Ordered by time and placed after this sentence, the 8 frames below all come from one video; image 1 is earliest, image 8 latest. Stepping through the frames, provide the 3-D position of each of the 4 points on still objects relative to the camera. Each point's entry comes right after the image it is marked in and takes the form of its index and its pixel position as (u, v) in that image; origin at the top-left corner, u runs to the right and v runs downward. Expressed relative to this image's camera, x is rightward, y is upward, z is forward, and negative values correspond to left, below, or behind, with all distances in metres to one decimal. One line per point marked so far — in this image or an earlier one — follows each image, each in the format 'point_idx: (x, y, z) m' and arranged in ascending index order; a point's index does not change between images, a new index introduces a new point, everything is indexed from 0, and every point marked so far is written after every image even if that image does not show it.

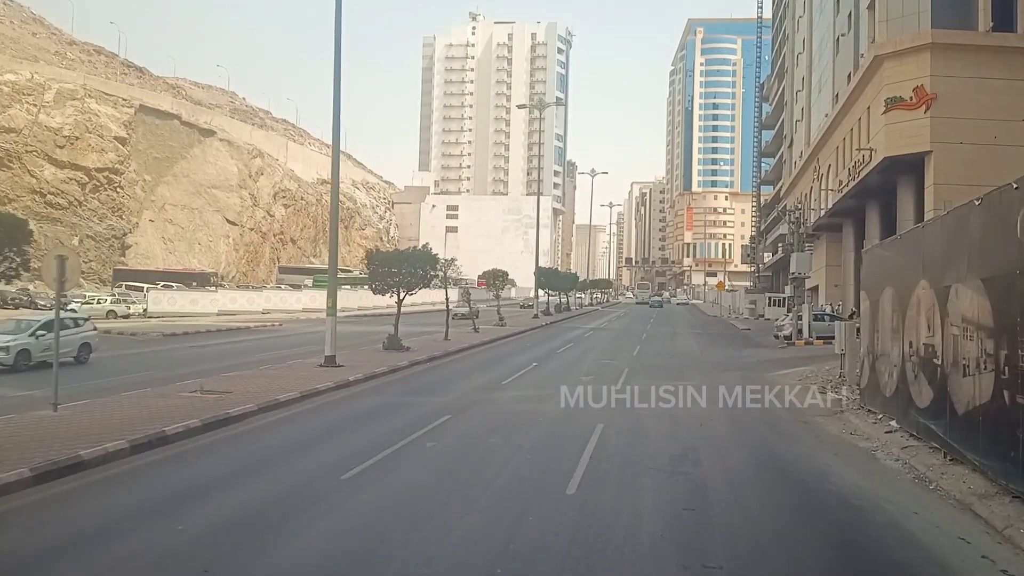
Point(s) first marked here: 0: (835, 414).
0: (+6.1, -2.4, +15.4) m
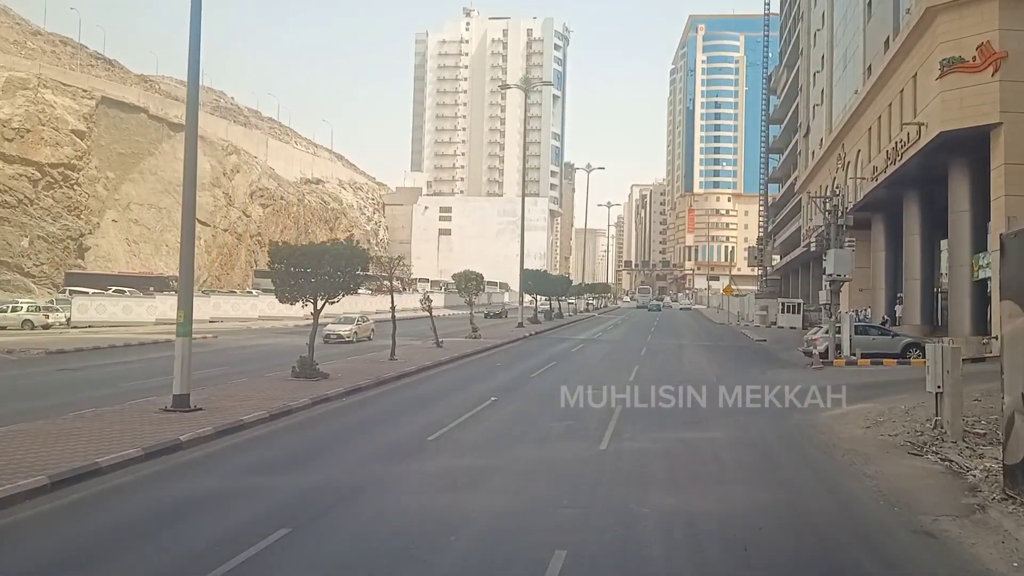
0: (+5.1, -2.5, +9.0) m
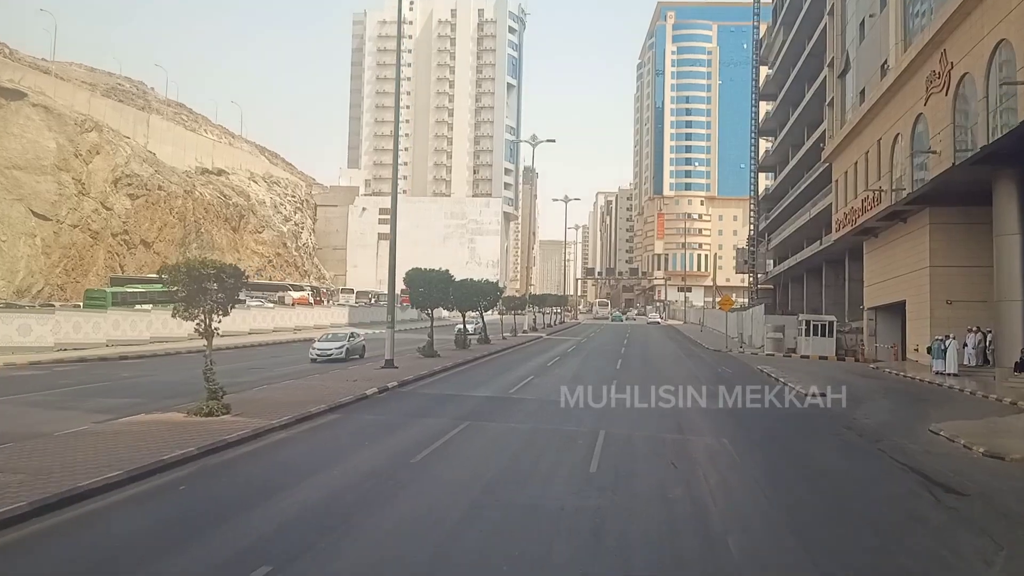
0: (+2.2, -2.3, -10.0) m
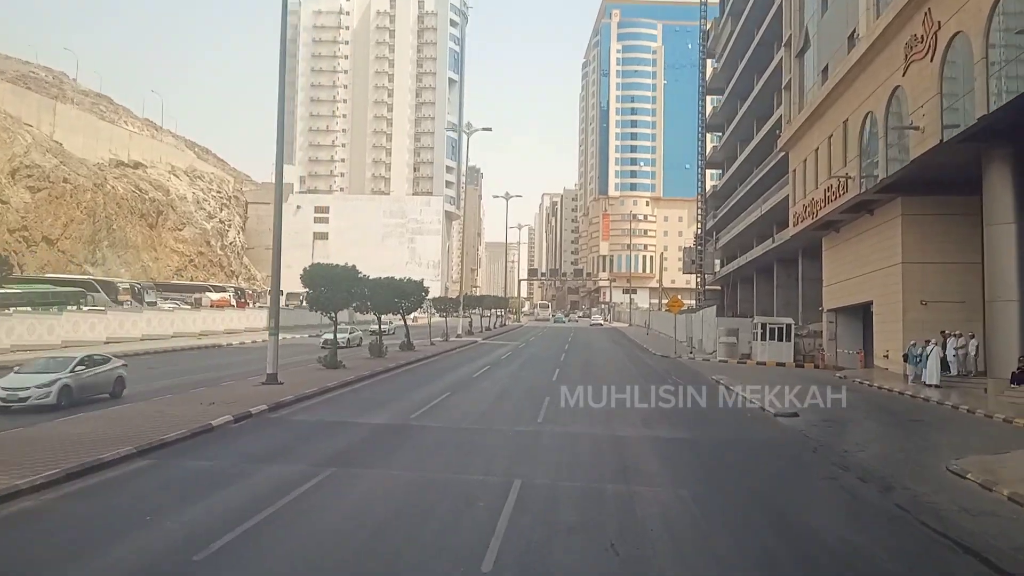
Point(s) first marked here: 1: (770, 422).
0: (+2.2, -2.1, -14.2) m
1: (+5.6, -2.9, +17.8) m
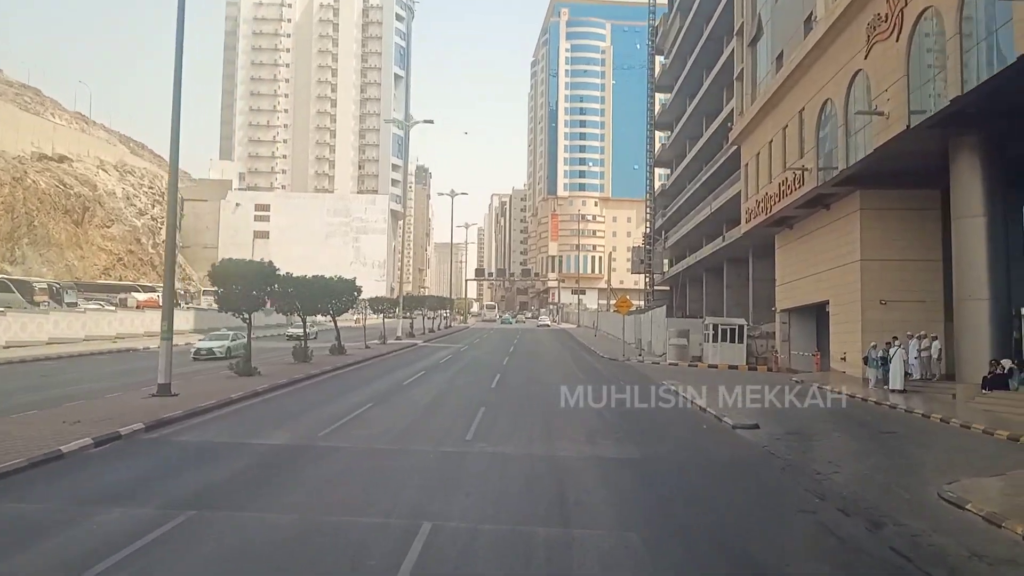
0: (+2.7, -2.0, -16.3) m
1: (+4.2, -2.9, +15.8) m
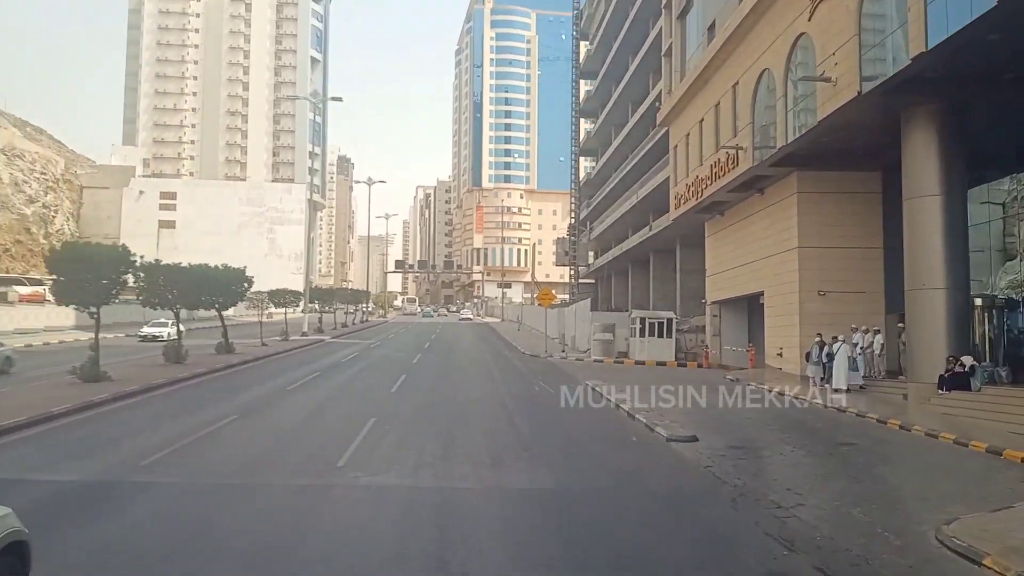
0: (+3.8, -2.0, -19.0) m
1: (+2.4, -2.7, +13.2) m
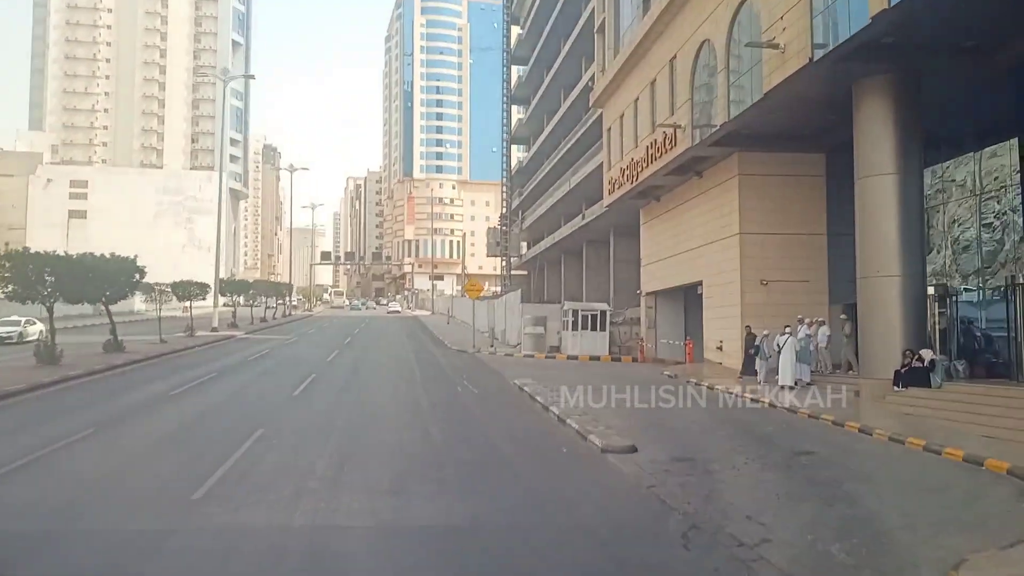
0: (+5.2, -2.1, -20.8) m
1: (+1.2, -2.5, +11.2) m
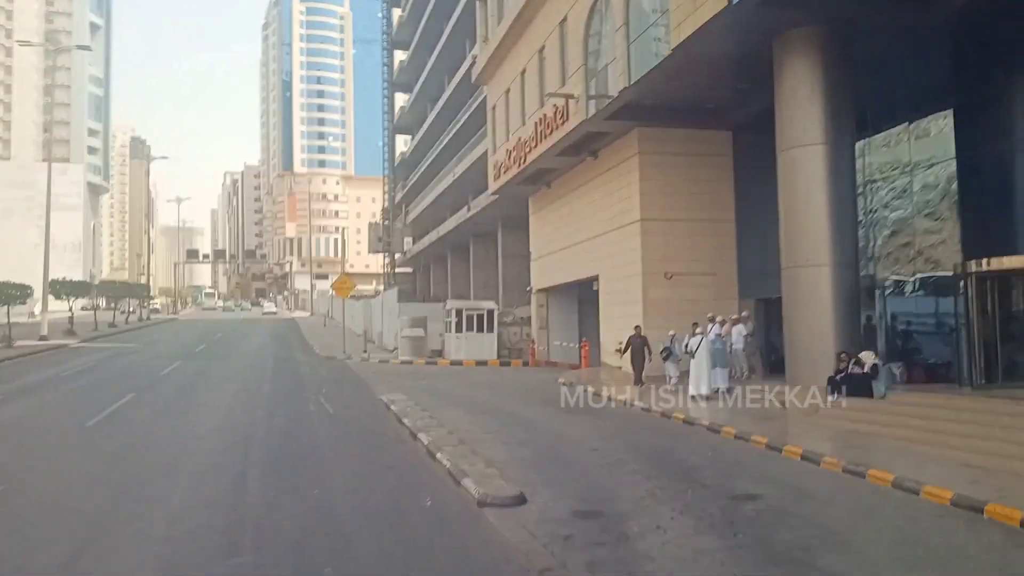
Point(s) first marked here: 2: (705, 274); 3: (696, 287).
0: (+7.8, -2.1, -23.3) m
1: (-0.4, -2.4, +7.9) m
2: (+4.8, +0.4, +19.9) m
3: (+4.6, 0.0, +19.9) m
